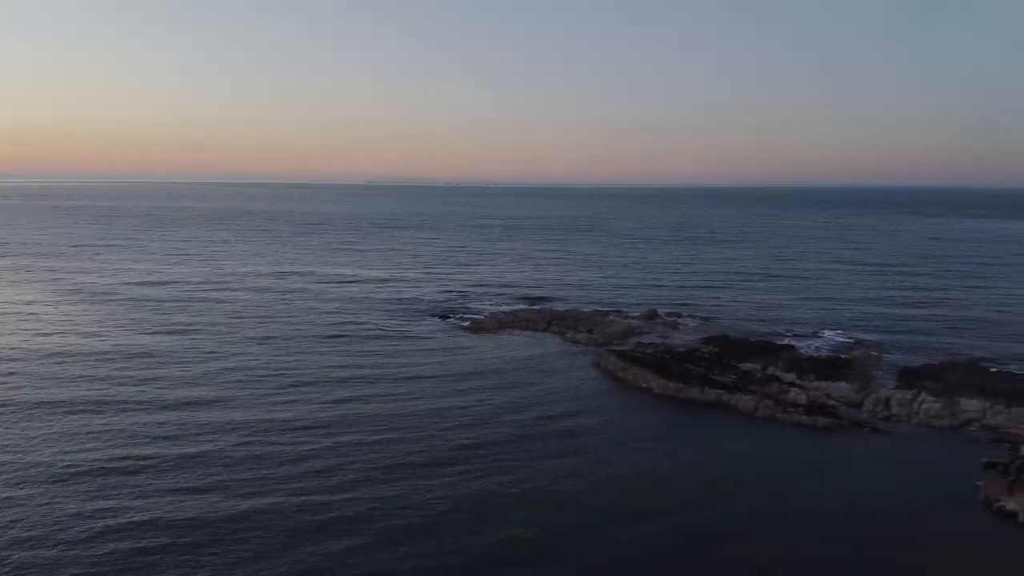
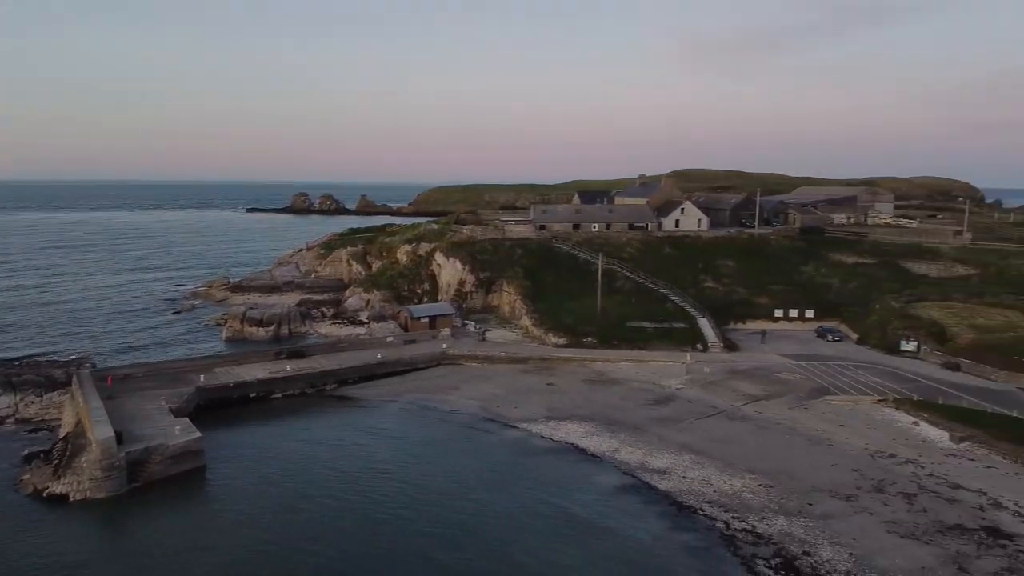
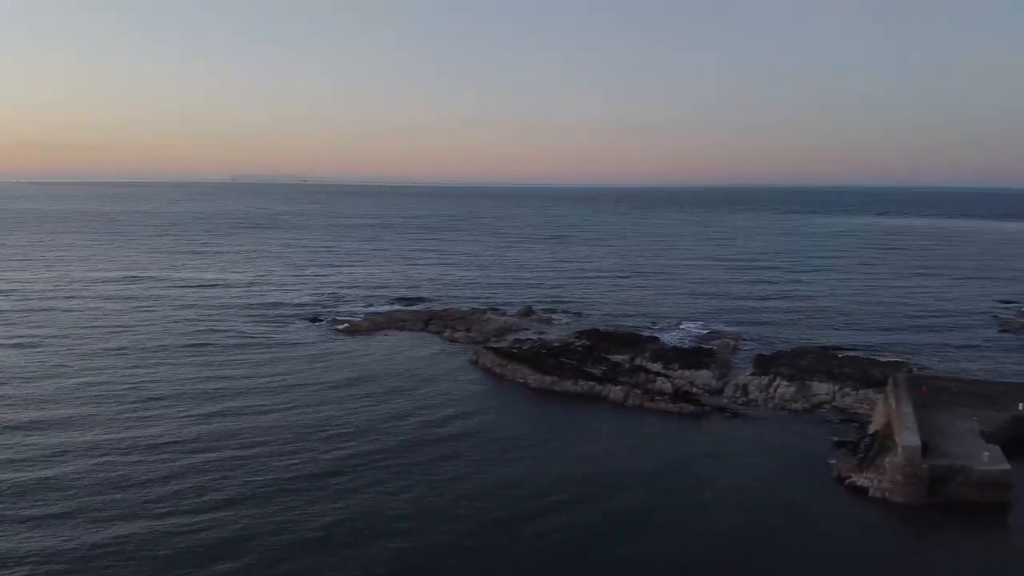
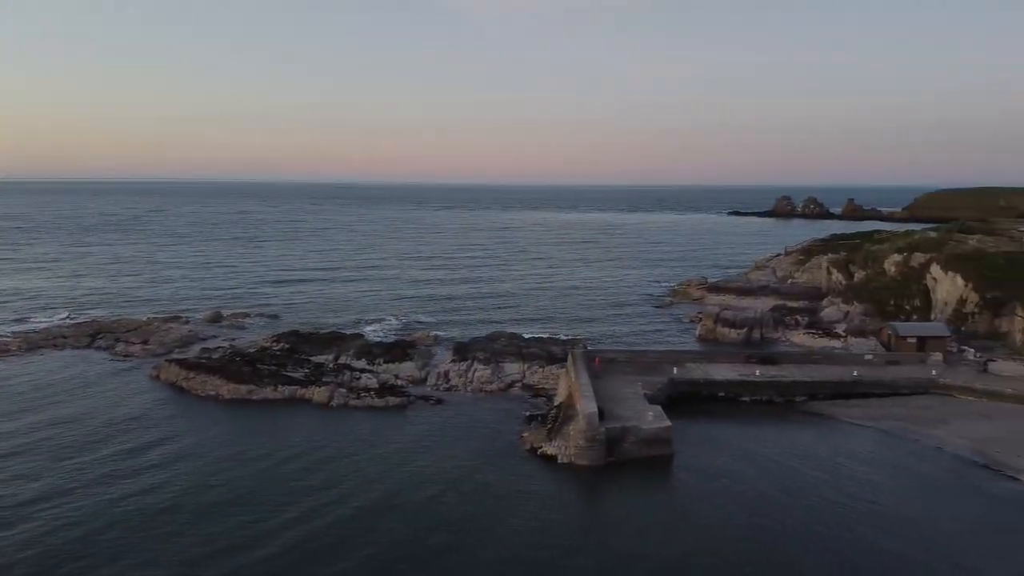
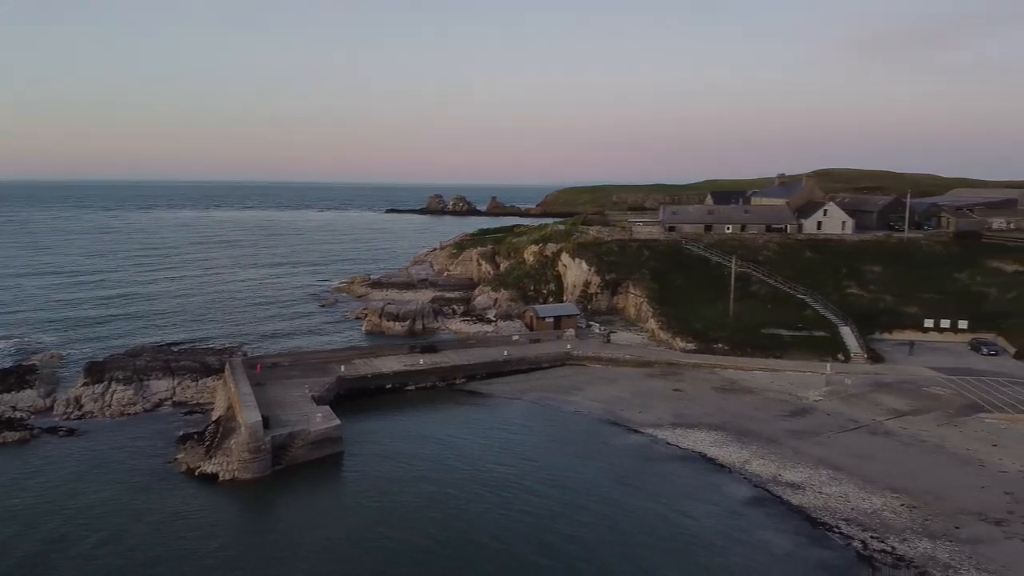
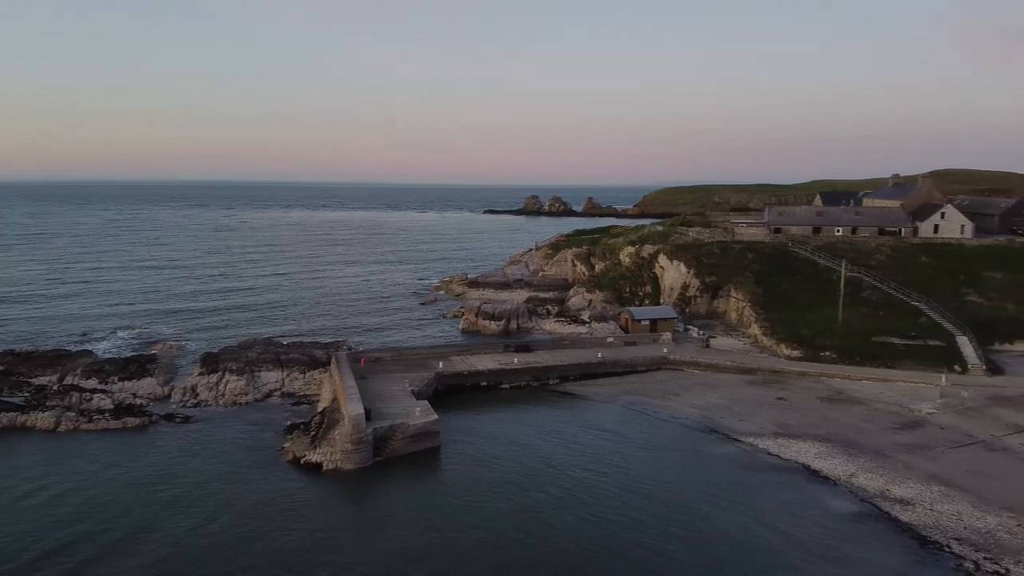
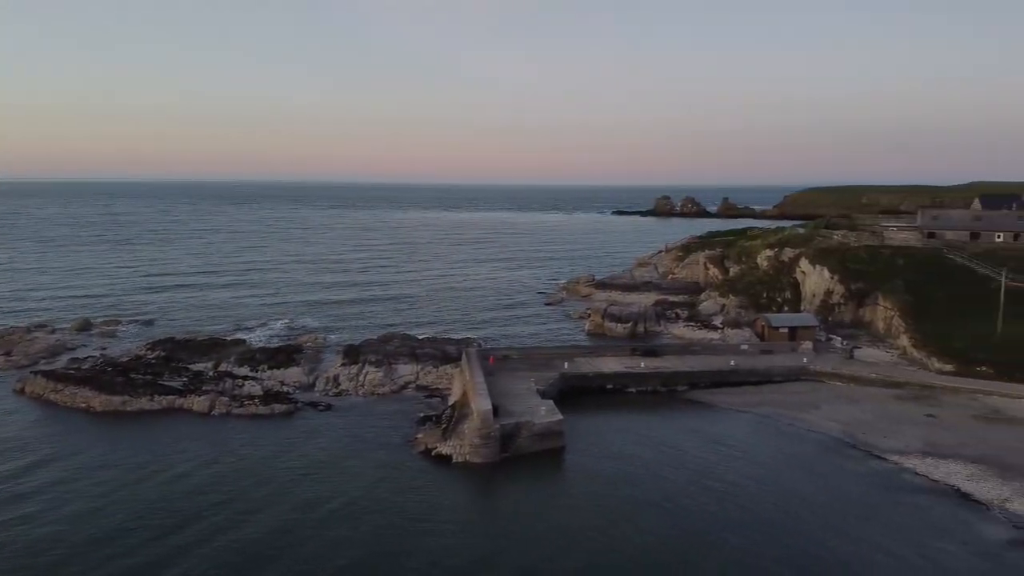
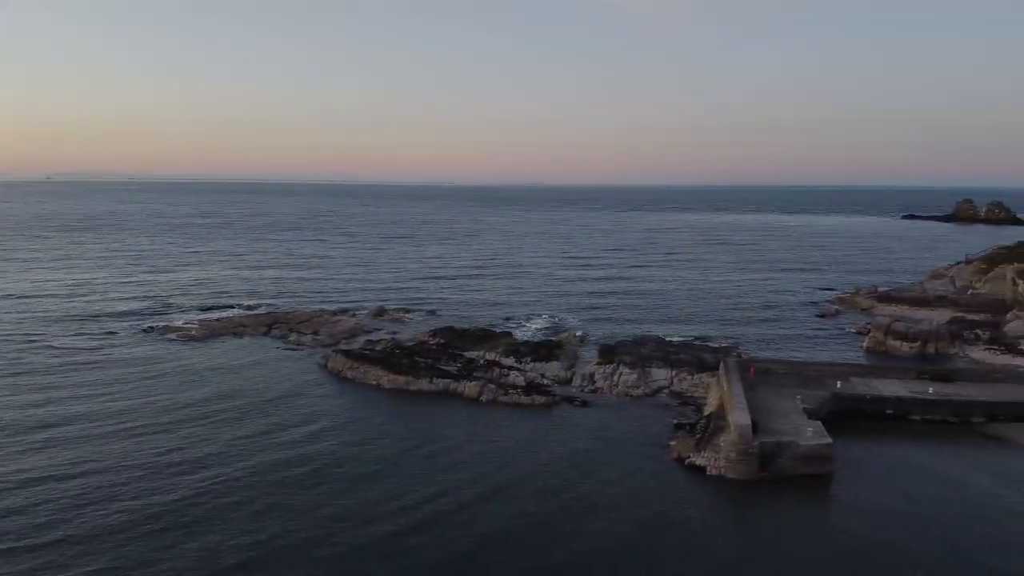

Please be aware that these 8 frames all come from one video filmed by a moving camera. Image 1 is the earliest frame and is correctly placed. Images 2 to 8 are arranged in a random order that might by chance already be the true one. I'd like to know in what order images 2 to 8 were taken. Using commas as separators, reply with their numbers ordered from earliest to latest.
3, 8, 4, 7, 6, 5, 2
